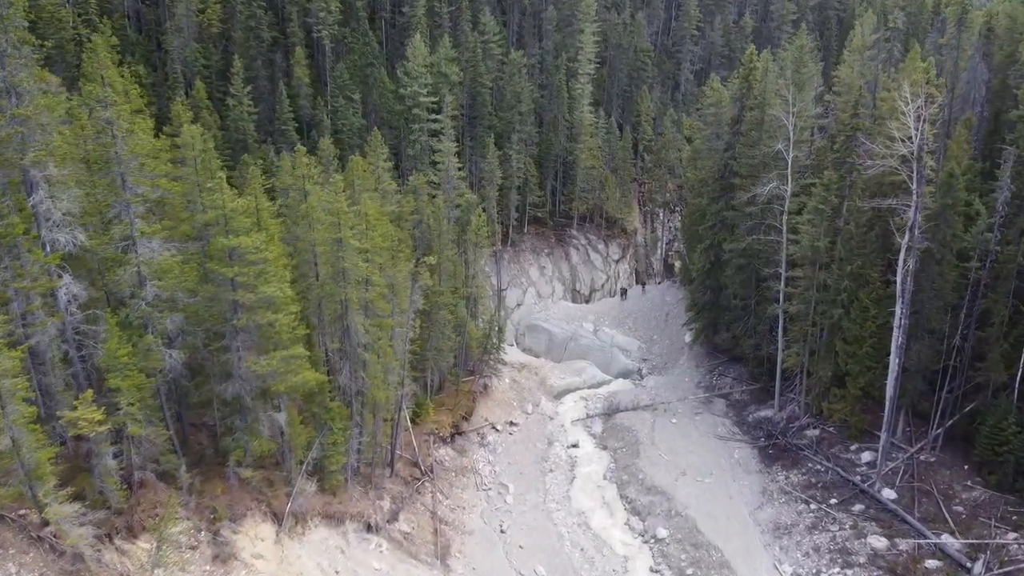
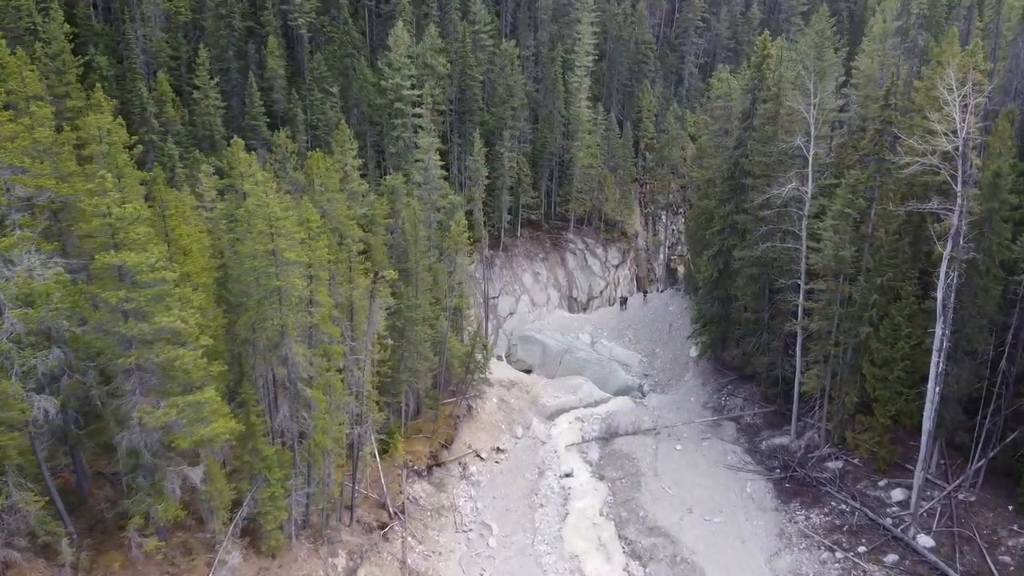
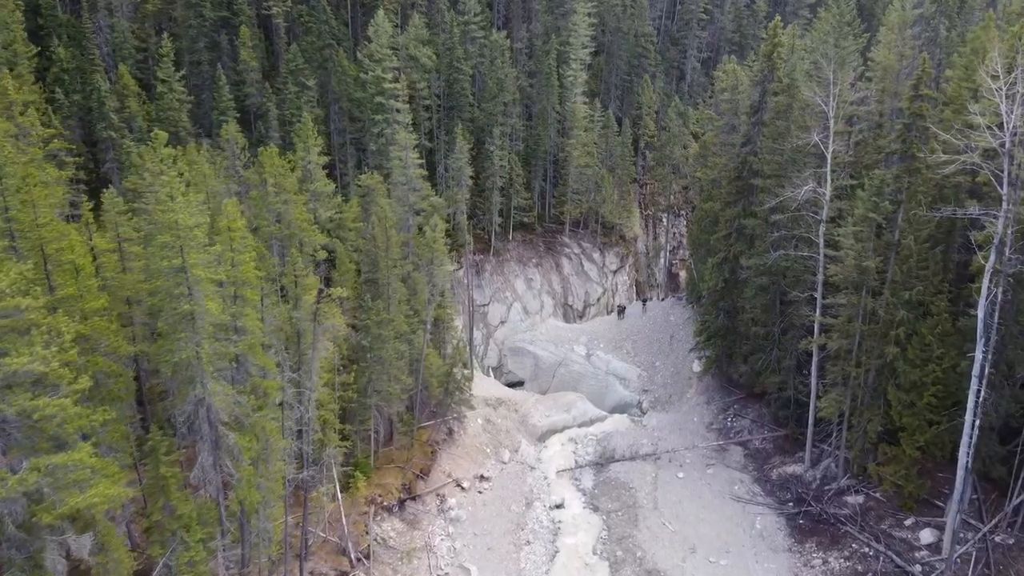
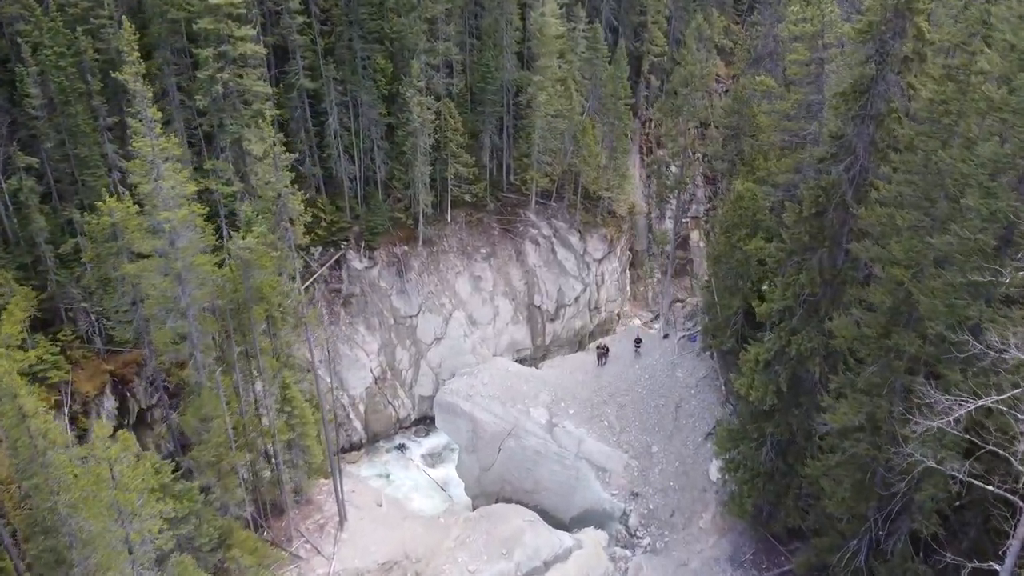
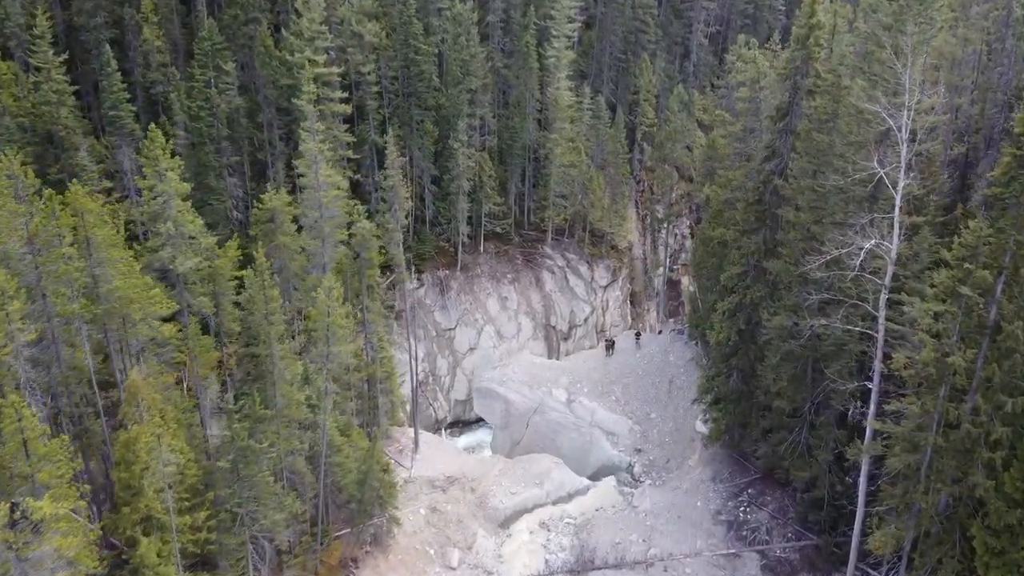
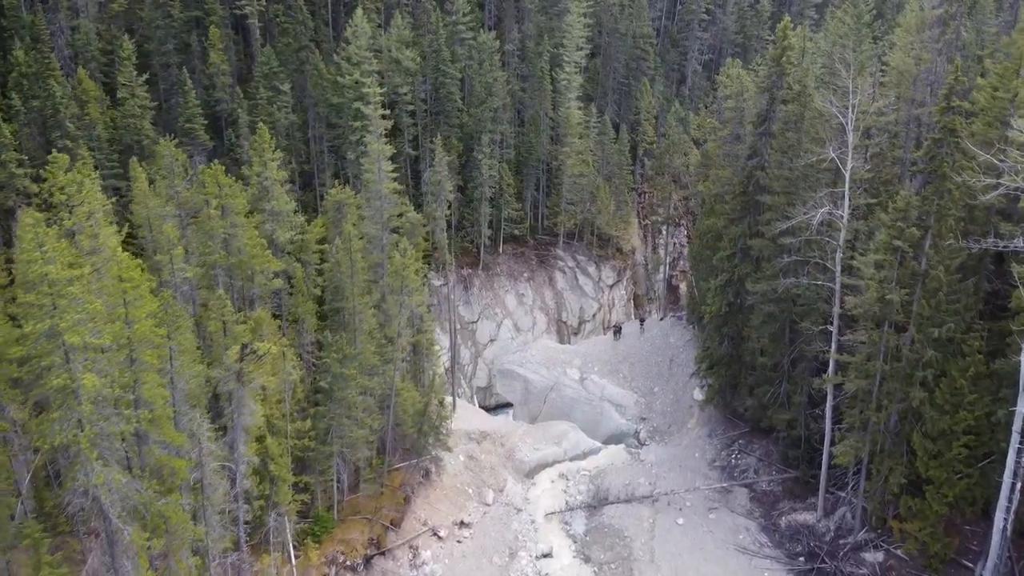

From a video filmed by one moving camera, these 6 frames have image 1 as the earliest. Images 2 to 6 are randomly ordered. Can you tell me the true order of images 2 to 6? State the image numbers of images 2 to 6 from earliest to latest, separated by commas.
2, 3, 6, 5, 4
